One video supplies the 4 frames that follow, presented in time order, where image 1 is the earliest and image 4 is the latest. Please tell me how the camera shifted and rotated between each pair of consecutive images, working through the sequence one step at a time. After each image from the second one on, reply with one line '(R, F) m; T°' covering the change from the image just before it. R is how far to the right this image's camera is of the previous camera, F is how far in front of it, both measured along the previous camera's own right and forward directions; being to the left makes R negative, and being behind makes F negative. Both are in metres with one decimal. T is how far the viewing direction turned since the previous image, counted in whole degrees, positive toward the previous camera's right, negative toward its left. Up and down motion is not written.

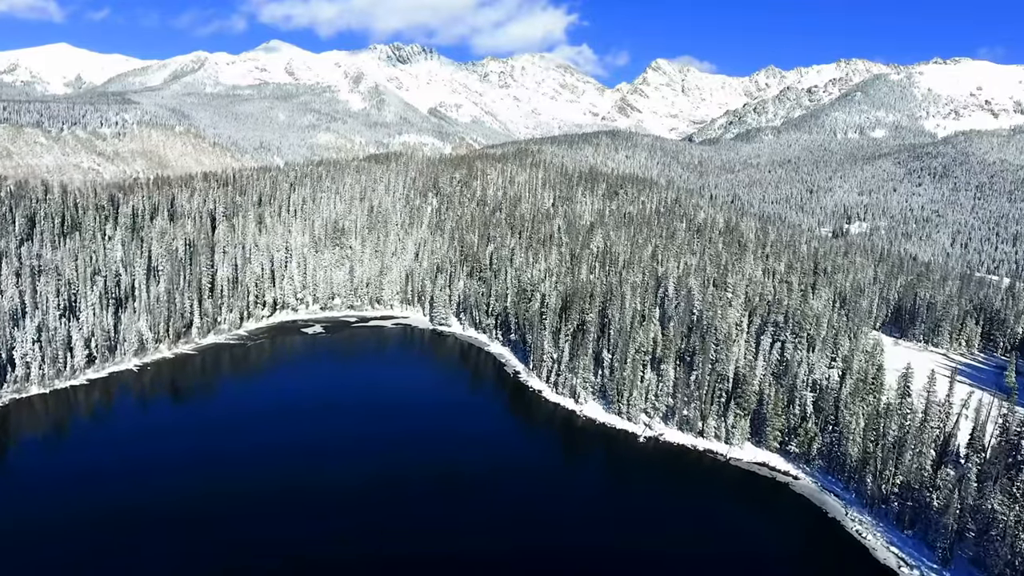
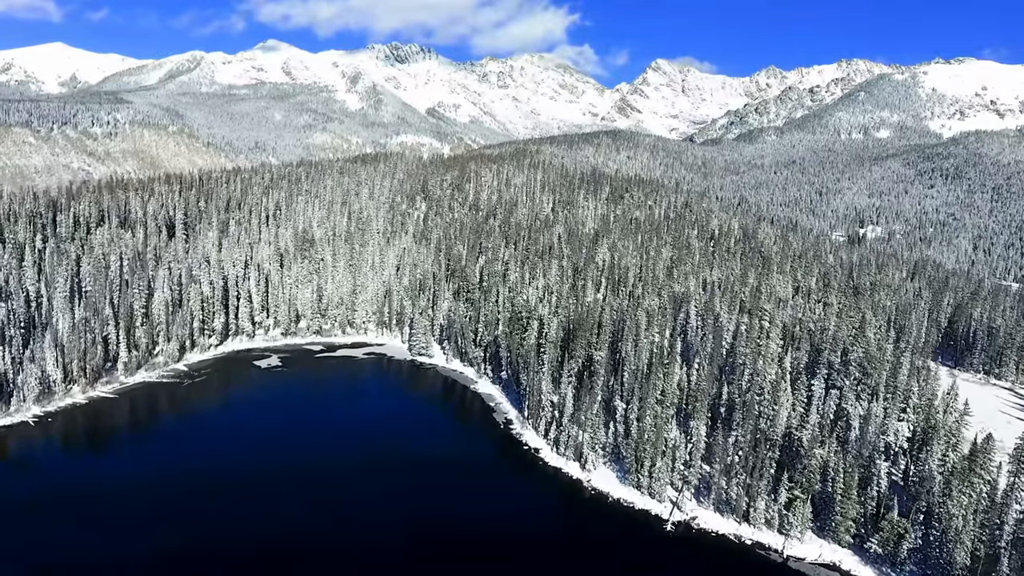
(+1.2, +22.0) m; 0°
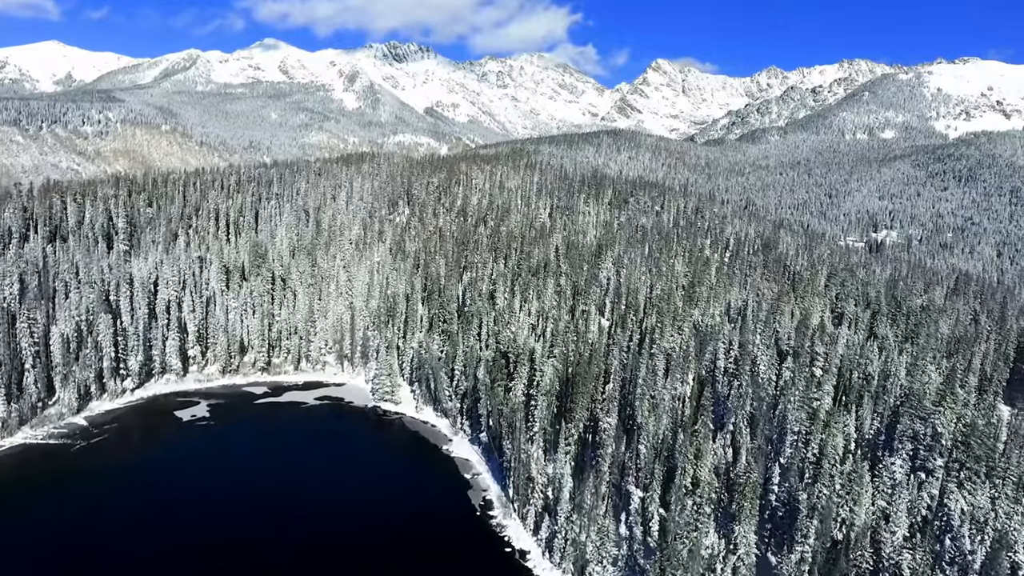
(+2.0, +23.1) m; 0°
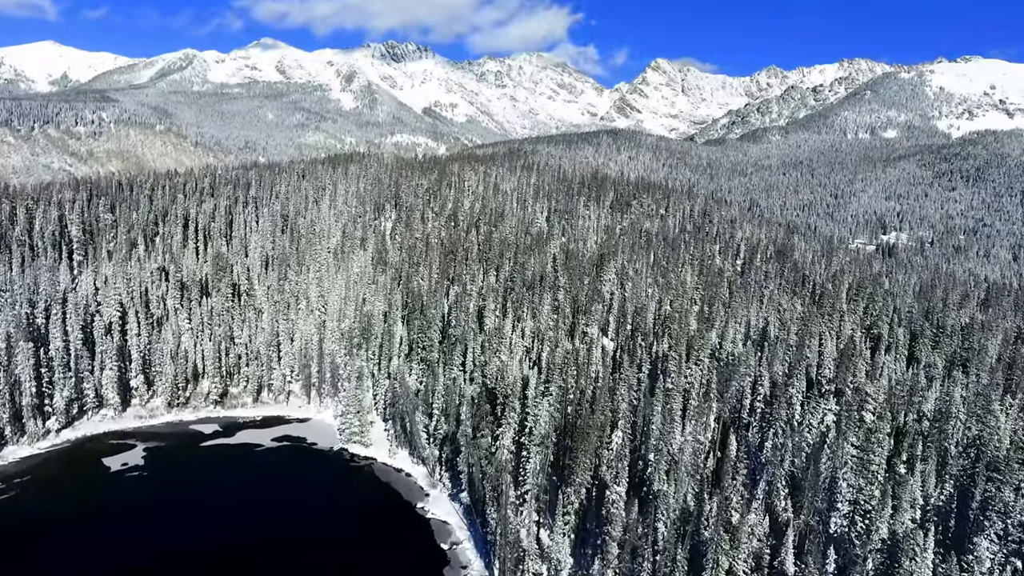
(+1.3, +14.4) m; 0°
